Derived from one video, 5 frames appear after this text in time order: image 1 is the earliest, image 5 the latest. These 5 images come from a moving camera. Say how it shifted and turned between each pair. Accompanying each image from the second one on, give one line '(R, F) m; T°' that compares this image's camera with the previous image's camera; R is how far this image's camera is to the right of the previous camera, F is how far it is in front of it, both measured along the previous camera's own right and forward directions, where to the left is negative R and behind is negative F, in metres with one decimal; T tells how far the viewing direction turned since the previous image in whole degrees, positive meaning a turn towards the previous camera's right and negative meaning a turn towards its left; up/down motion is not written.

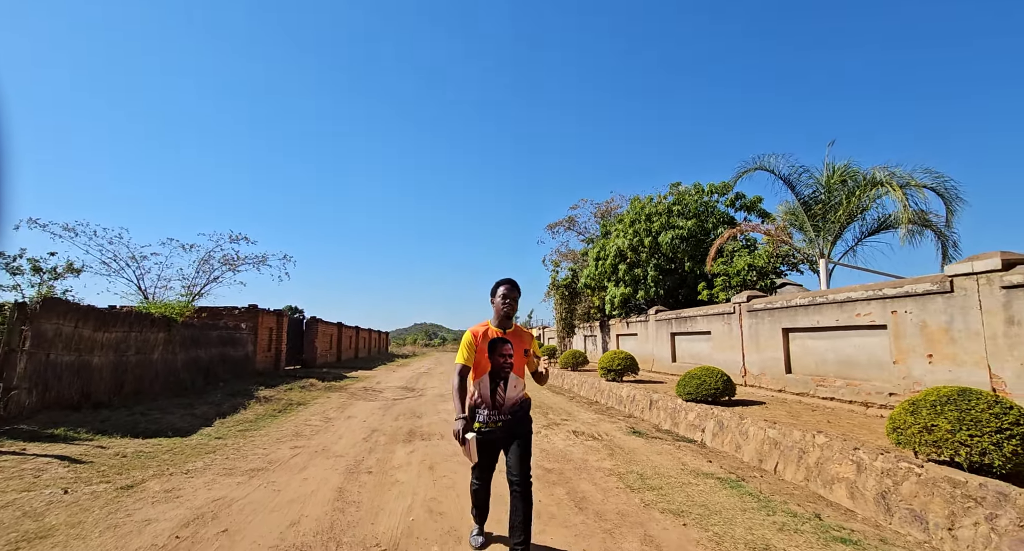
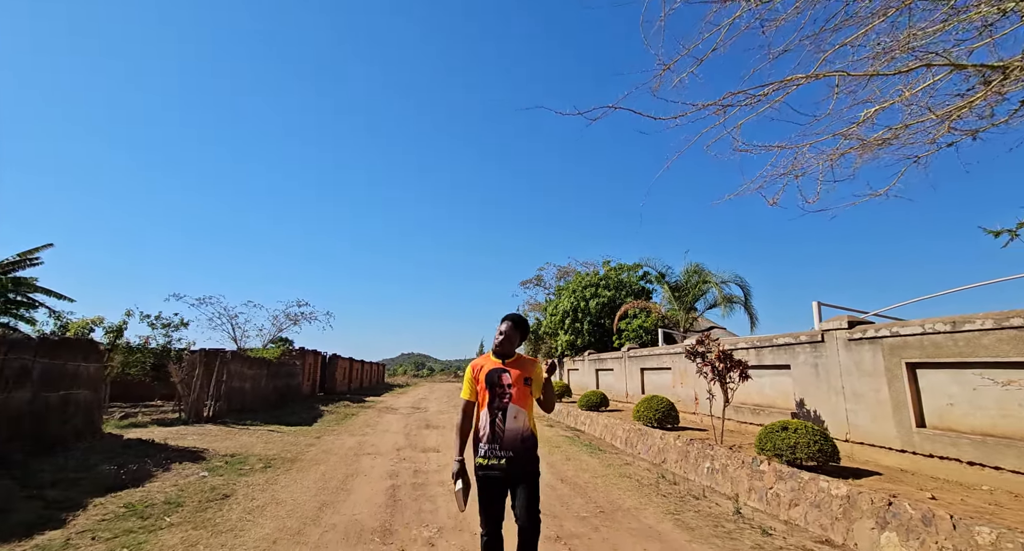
(+0.5, -6.5) m; +1°
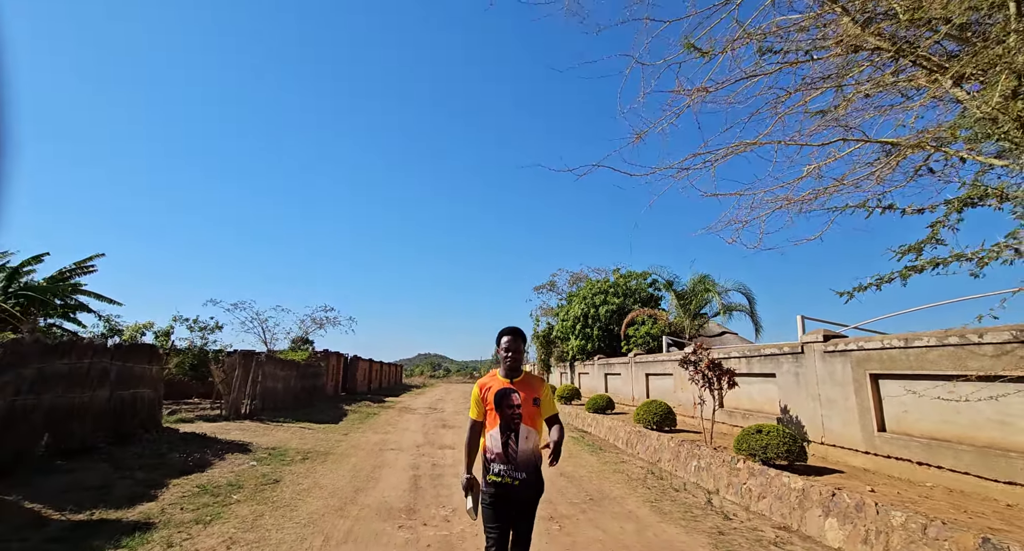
(+0.1, -0.9) m; -2°
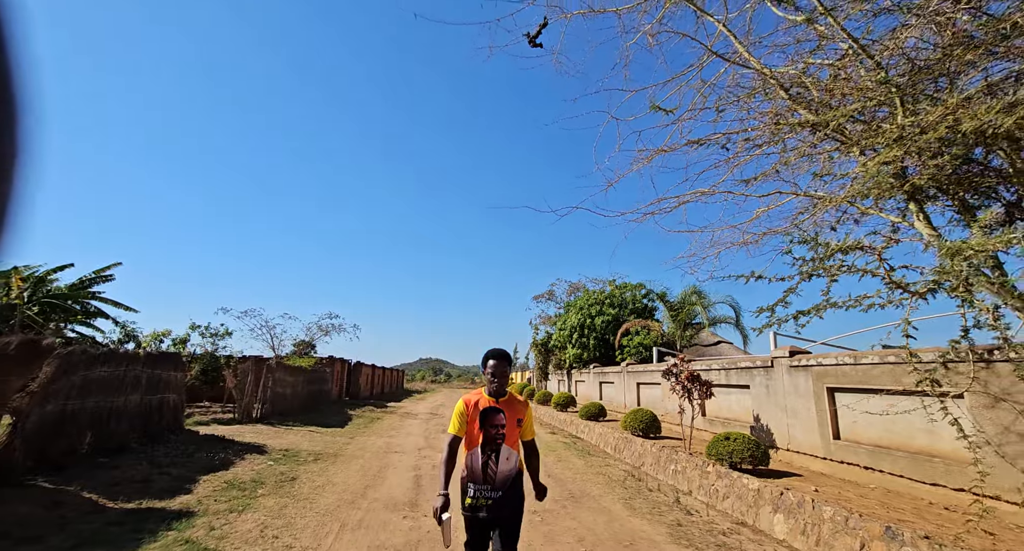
(+0.1, -0.8) m; 0°
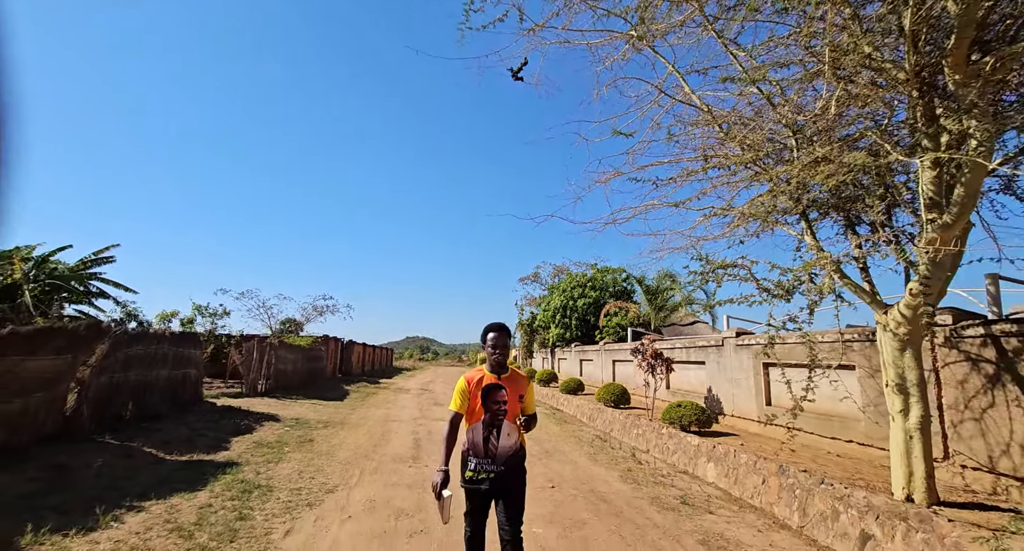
(0.0, -1.2) m; +2°
